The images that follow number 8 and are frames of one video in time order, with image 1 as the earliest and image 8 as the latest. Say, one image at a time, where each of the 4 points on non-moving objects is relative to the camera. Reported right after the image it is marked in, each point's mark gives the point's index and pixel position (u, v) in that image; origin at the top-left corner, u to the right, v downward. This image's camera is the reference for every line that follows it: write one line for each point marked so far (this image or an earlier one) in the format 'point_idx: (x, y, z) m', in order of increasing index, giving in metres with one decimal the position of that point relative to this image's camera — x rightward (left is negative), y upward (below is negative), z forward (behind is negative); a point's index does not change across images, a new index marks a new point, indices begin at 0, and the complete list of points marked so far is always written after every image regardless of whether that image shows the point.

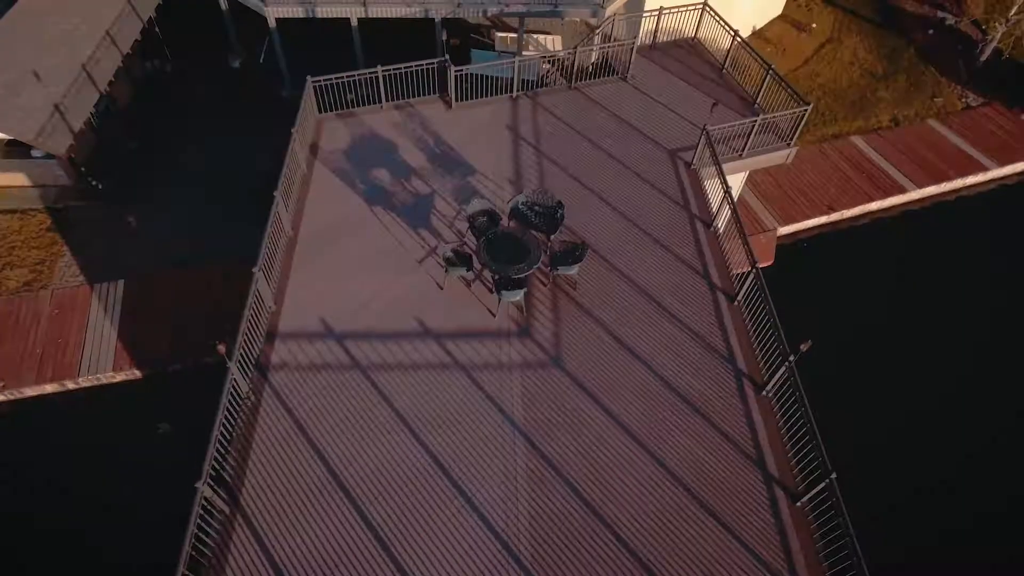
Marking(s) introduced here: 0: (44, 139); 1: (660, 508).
0: (-9.7, +3.0, +12.9) m
1: (+1.9, -2.8, +7.9) m
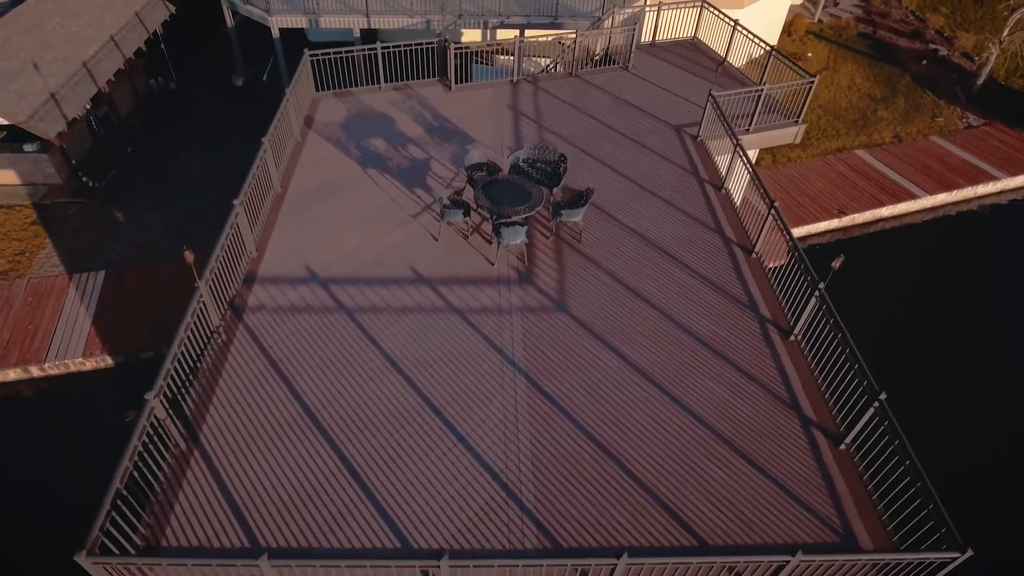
0: (-9.7, +3.3, +12.6) m
1: (+1.9, -1.8, +6.9) m
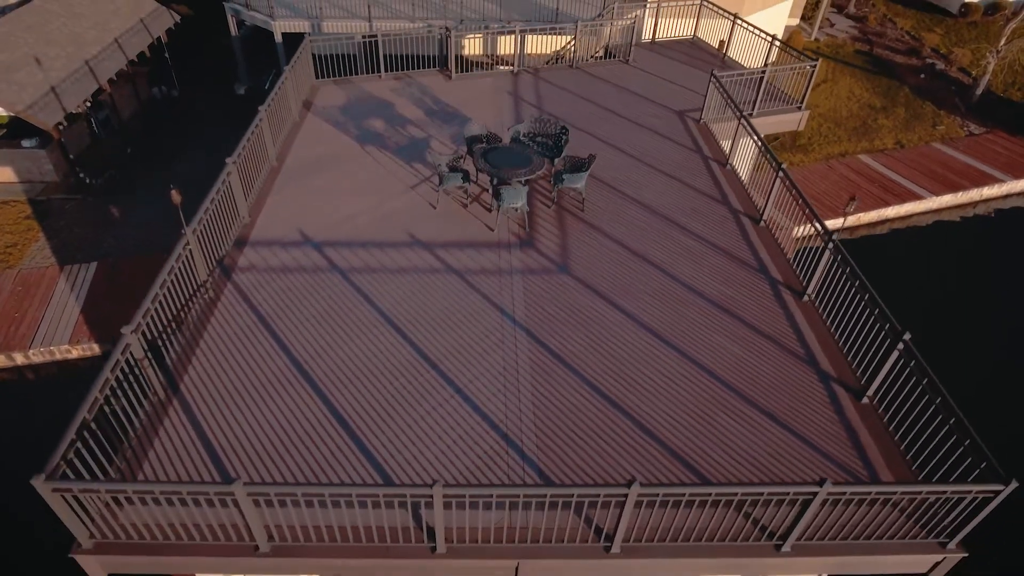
0: (-9.7, +3.5, +12.5) m
1: (+1.9, -1.2, +6.5) m
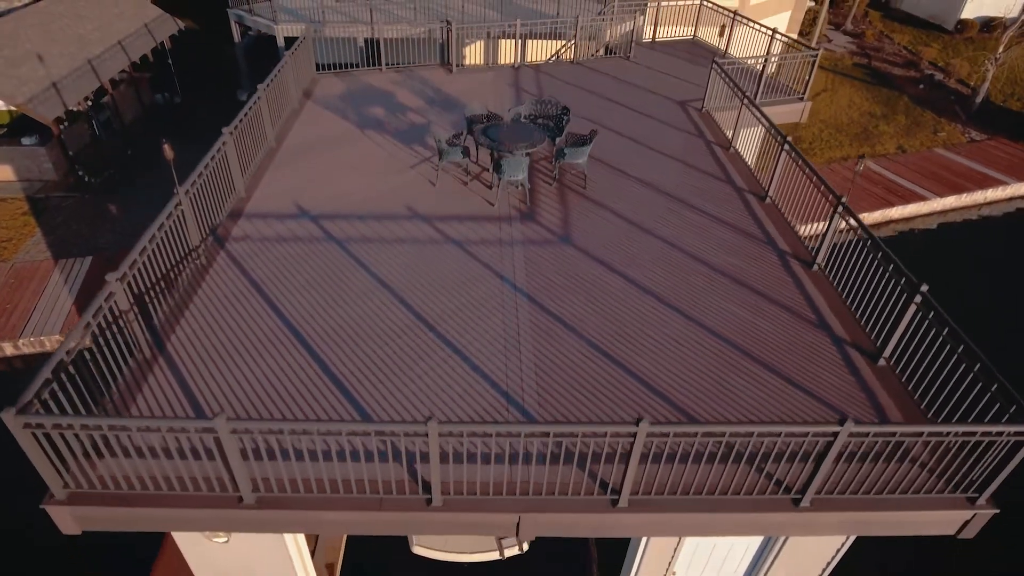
0: (-9.7, +3.7, +12.5) m
1: (+1.9, -0.7, +6.2) m
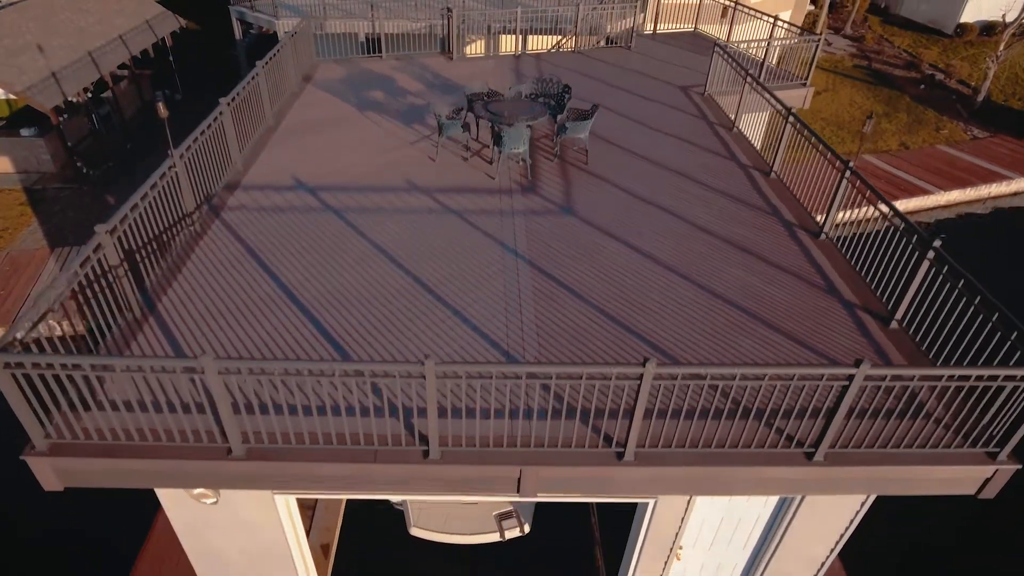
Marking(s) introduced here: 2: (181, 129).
0: (-9.7, +3.9, +12.5) m
1: (+1.9, -0.4, +6.0) m
2: (-8.9, +4.3, +16.7) m
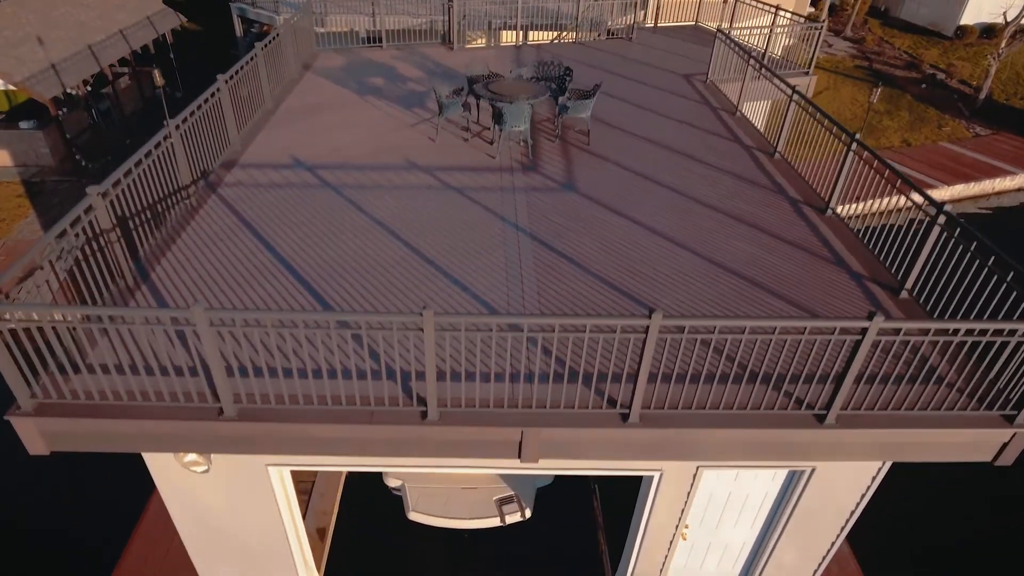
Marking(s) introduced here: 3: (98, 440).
0: (-9.7, +4.1, +12.4) m
1: (+1.9, -0.1, +5.9) m
2: (-8.9, +4.4, +16.7) m
3: (-3.0, -1.1, +4.5) m
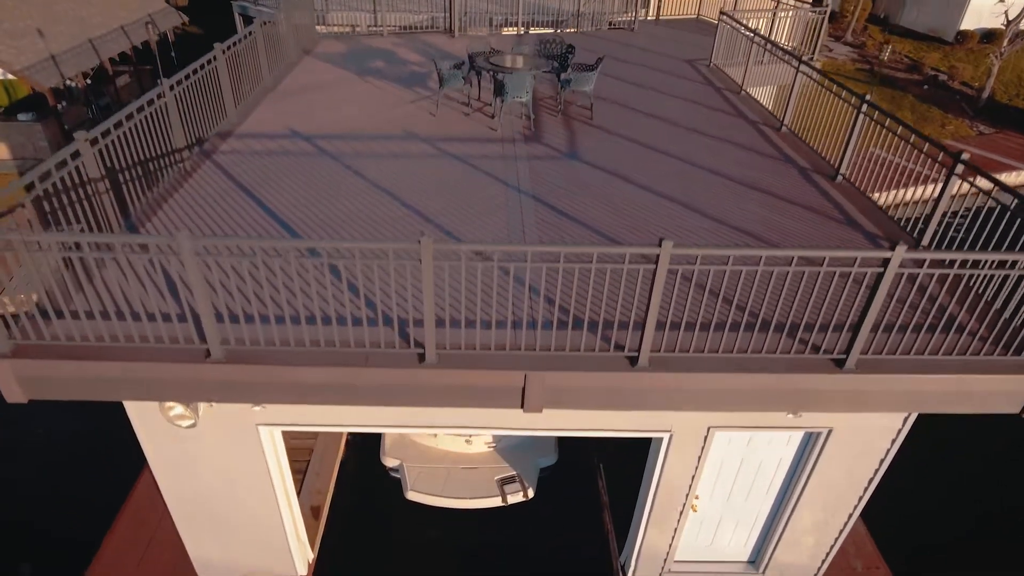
0: (-9.6, +4.3, +12.3) m
1: (+1.9, +0.3, +5.7) m
2: (-8.9, +4.5, +16.6) m
3: (-3.0, -0.7, +4.3) m
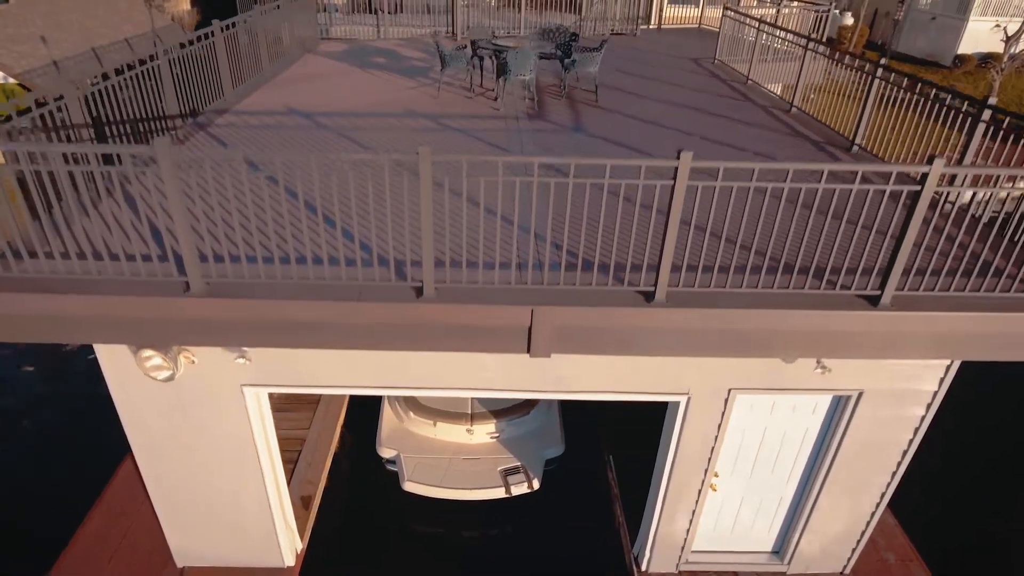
0: (-9.6, +4.2, +12.3) m
1: (+2.0, +0.7, +5.4) m
2: (-8.8, +4.1, +16.6) m
3: (-3.0, -0.2, +4.0) m
